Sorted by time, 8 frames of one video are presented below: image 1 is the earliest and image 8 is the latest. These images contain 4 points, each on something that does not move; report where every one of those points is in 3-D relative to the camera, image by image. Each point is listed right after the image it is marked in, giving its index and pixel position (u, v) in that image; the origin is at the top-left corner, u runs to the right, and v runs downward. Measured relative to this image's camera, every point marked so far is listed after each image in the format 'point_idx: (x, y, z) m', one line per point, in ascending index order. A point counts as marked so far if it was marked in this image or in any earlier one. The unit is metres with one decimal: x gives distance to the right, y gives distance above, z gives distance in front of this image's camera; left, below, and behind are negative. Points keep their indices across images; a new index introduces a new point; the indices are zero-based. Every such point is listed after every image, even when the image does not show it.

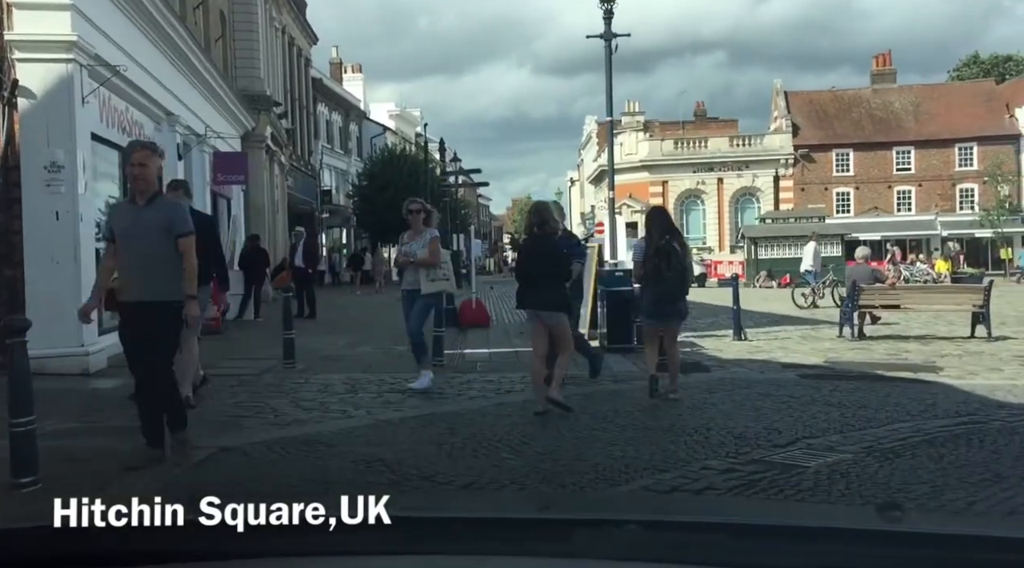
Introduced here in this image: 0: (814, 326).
0: (+5.0, -0.7, +19.6) m
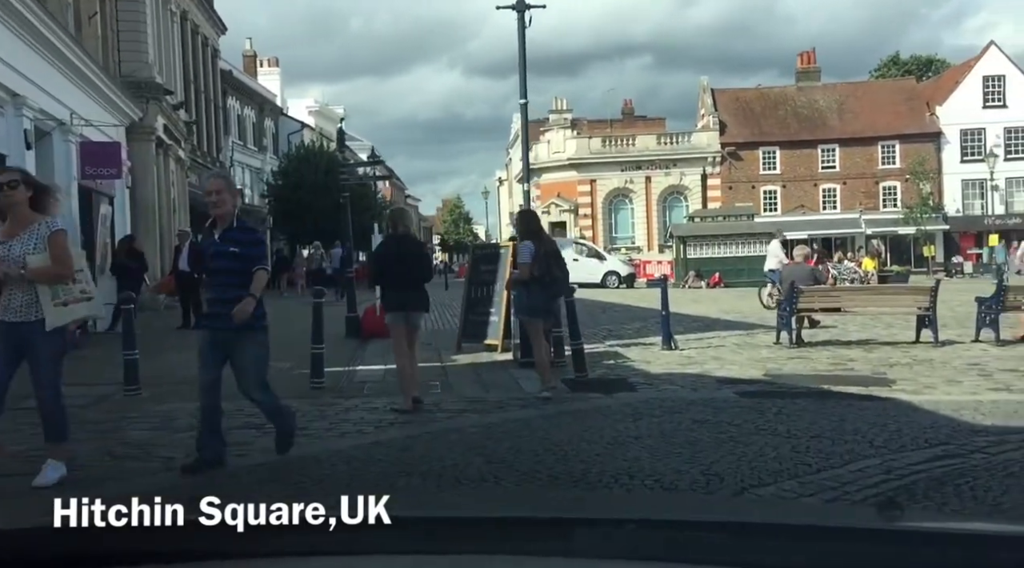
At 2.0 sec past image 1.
0: (+3.7, -0.7, +18.4) m
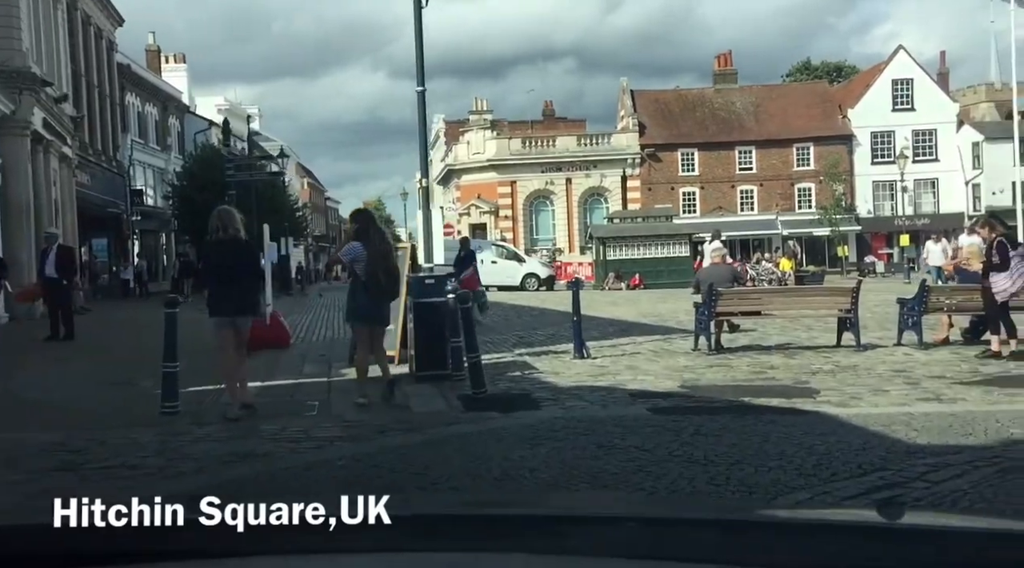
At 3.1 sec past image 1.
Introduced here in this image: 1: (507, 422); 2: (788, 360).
0: (+2.3, -0.8, +17.6) m
1: (0.0, -0.9, +7.9) m
2: (+3.4, -1.0, +14.6) m
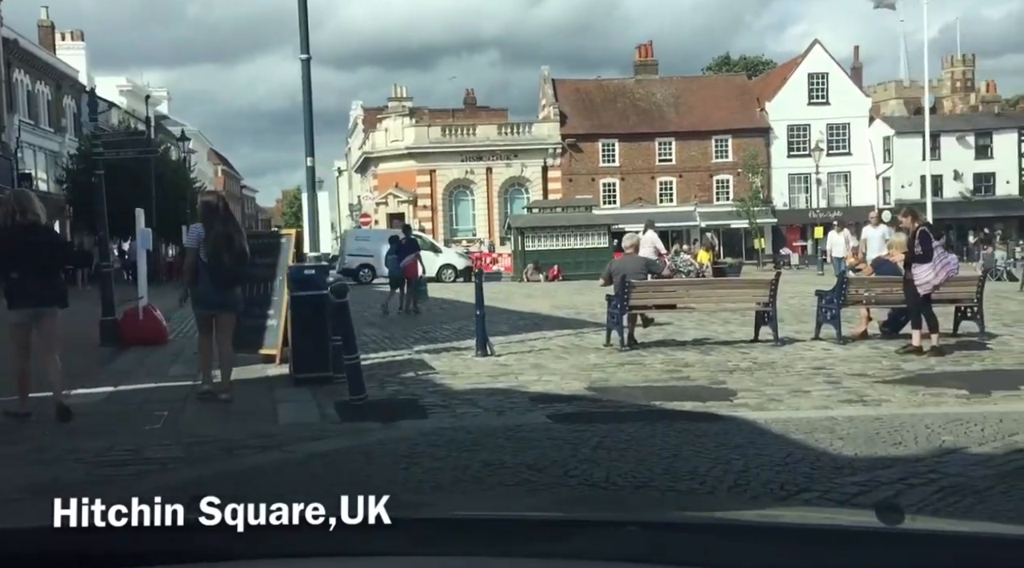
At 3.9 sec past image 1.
0: (+0.9, -0.6, +16.7) m
1: (-0.7, -0.9, +7.0) m
2: (+2.3, -0.9, +13.8) m
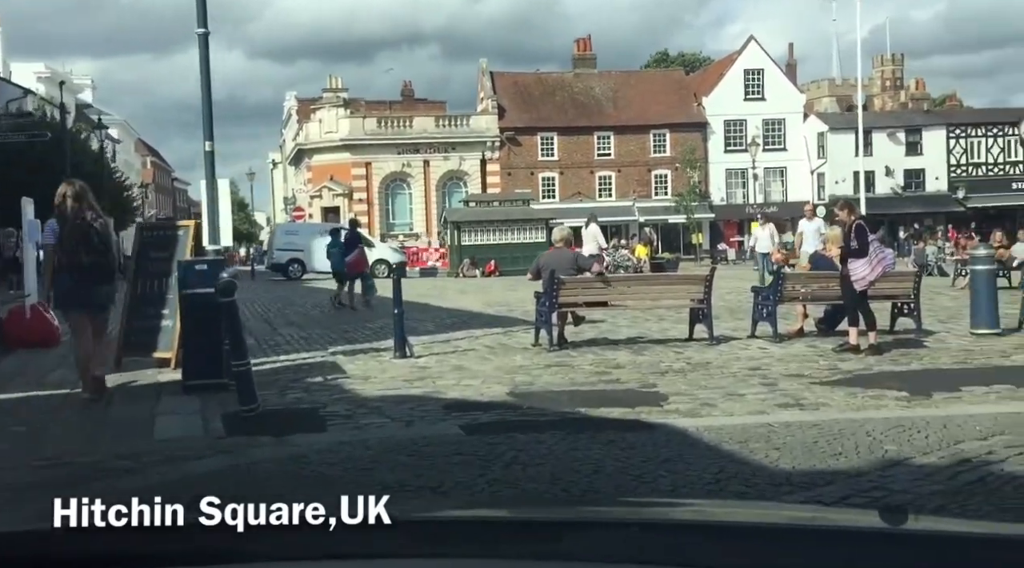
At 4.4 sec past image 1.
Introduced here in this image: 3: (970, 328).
0: (-0.1, -0.6, +16.0) m
1: (-1.2, -0.9, +6.2) m
2: (+1.4, -0.8, +13.2) m
3: (+7.4, -0.7, +19.0) m
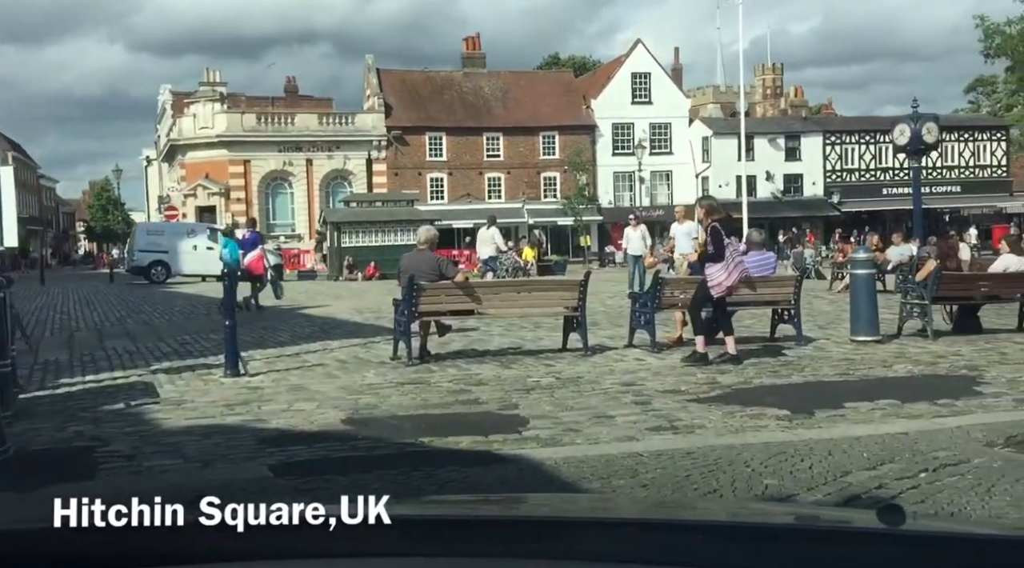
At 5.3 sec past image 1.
0: (-1.9, -0.7, +14.8) m
1: (-2.1, -1.0, +4.9) m
2: (-0.1, -0.9, +12.2) m
3: (+5.3, -0.8, +18.5) m
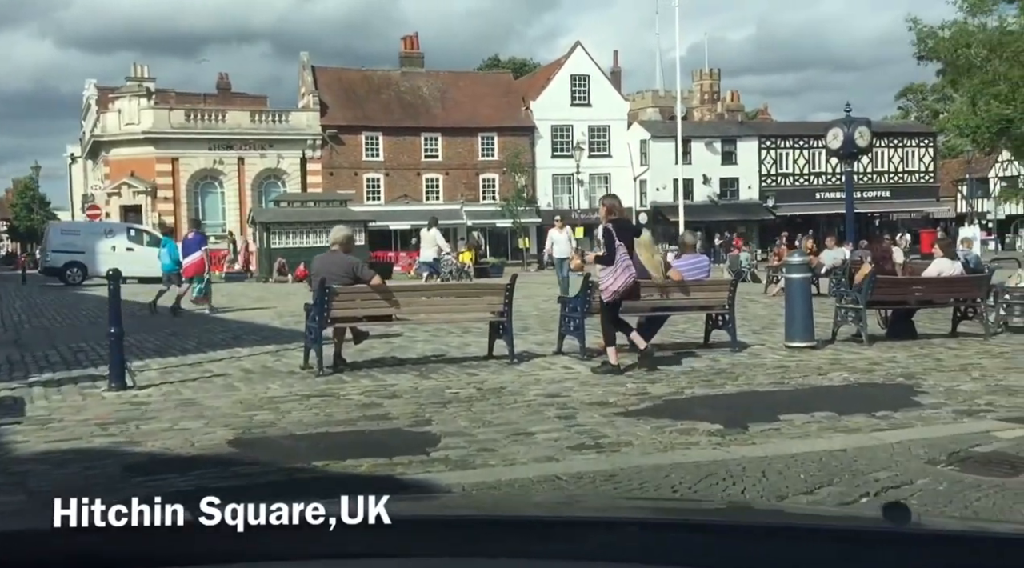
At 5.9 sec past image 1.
0: (-2.8, -0.7, +14.0) m
1: (-2.5, -1.0, +4.1) m
2: (-0.9, -1.0, +11.4) m
3: (+4.2, -0.9, +18.0) m
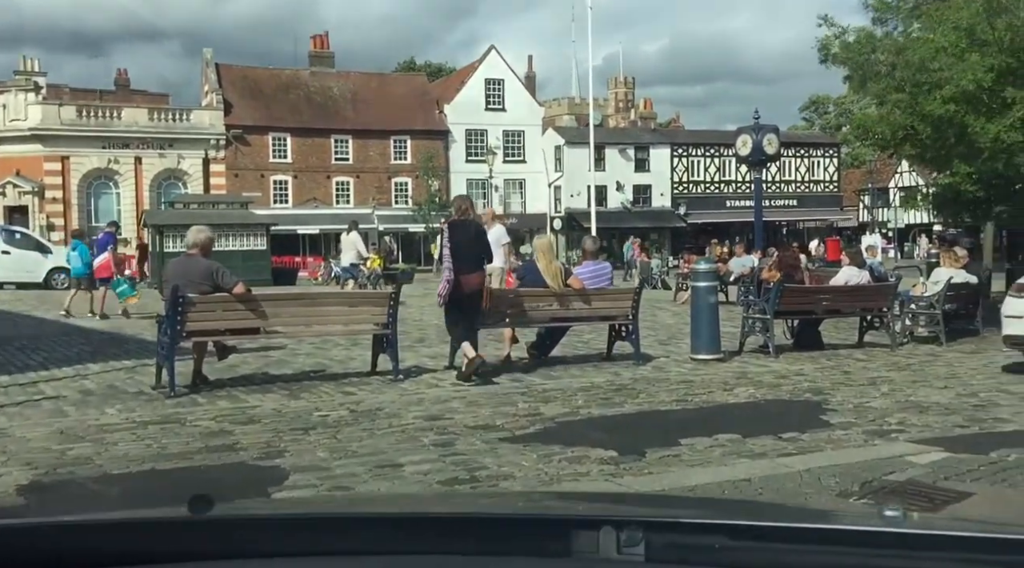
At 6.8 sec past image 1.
0: (-4.1, -0.8, +12.7) m
1: (-3.0, -1.0, +2.9) m
2: (-2.0, -1.1, +10.3) m
3: (+2.6, -1.0, +17.2) m
